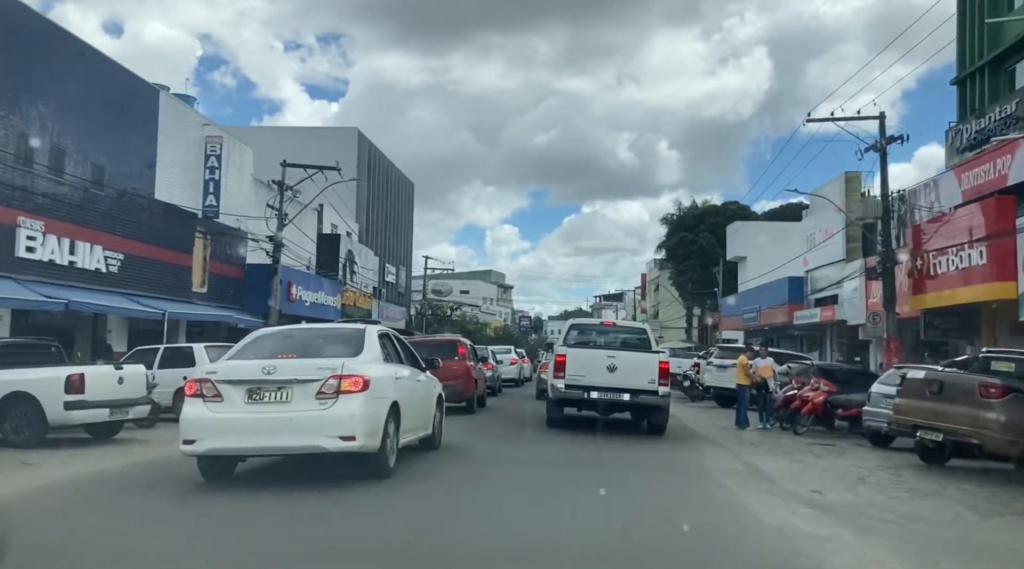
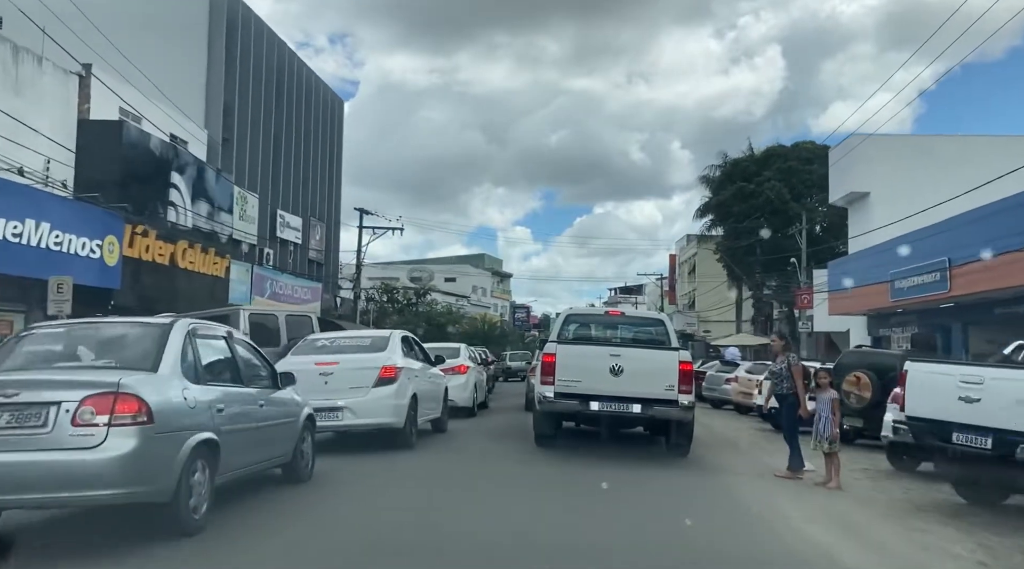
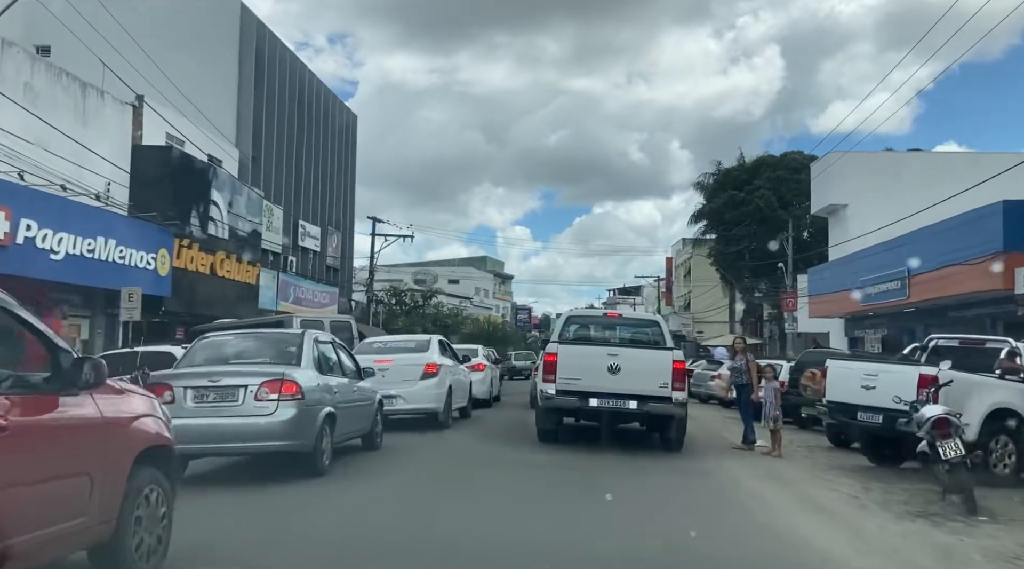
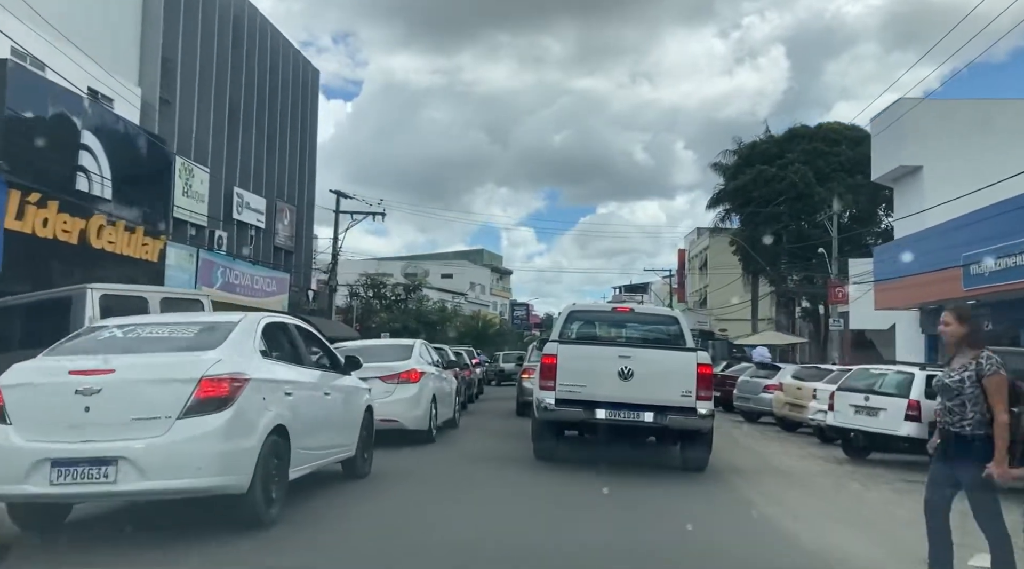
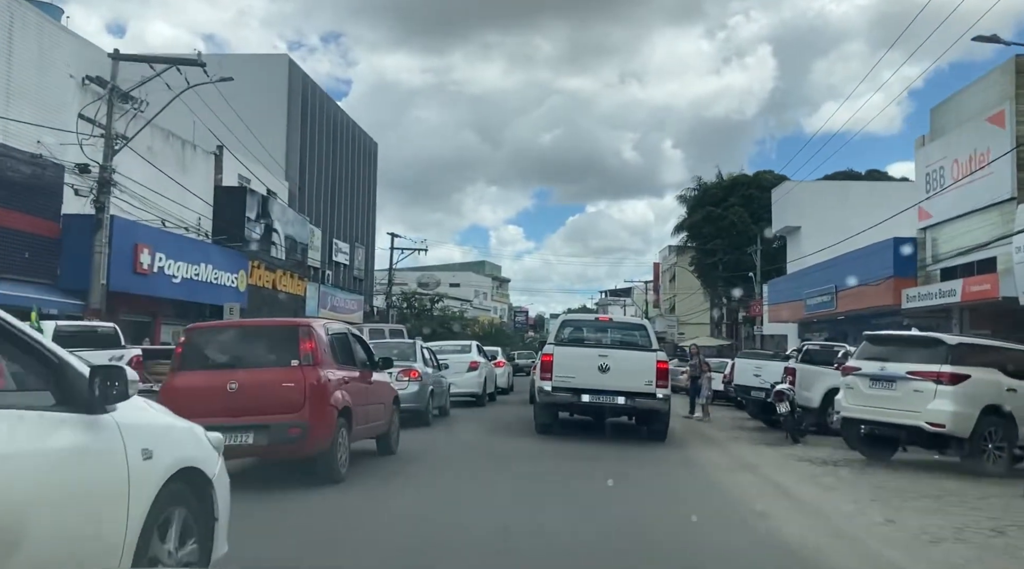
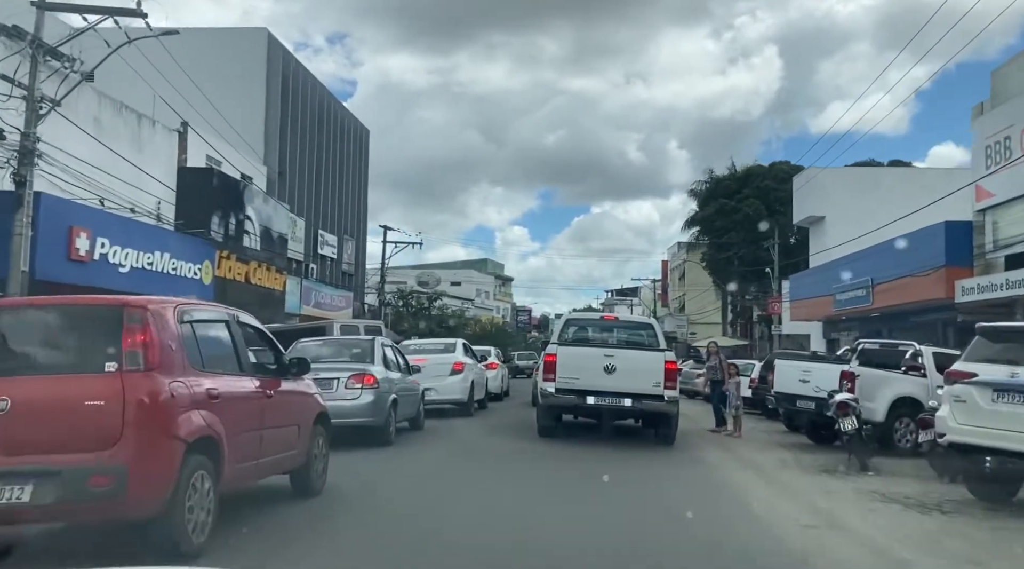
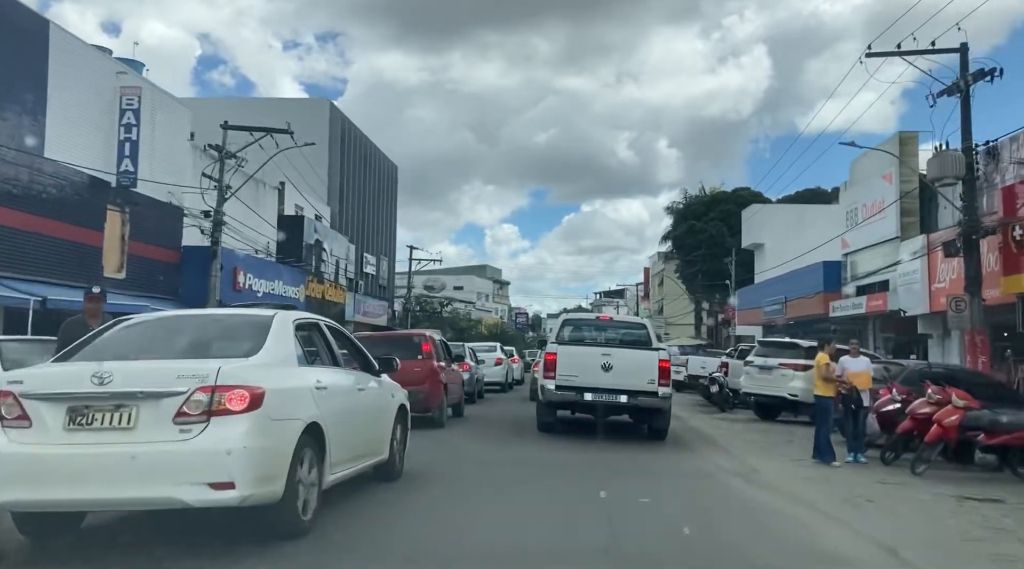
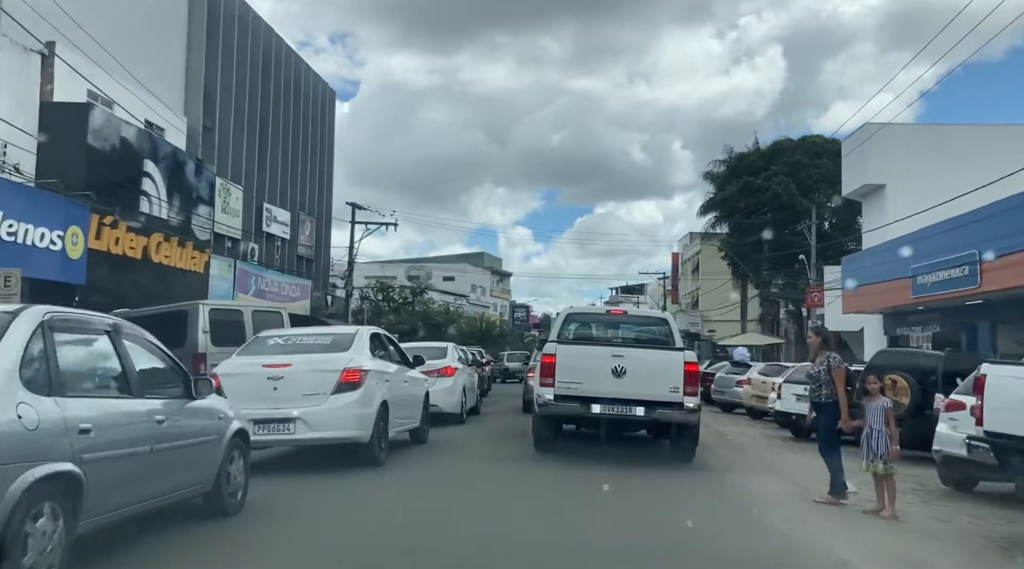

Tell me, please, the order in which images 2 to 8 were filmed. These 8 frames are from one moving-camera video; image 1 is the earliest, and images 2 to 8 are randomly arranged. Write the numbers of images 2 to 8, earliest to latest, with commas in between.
7, 5, 6, 3, 2, 8, 4
